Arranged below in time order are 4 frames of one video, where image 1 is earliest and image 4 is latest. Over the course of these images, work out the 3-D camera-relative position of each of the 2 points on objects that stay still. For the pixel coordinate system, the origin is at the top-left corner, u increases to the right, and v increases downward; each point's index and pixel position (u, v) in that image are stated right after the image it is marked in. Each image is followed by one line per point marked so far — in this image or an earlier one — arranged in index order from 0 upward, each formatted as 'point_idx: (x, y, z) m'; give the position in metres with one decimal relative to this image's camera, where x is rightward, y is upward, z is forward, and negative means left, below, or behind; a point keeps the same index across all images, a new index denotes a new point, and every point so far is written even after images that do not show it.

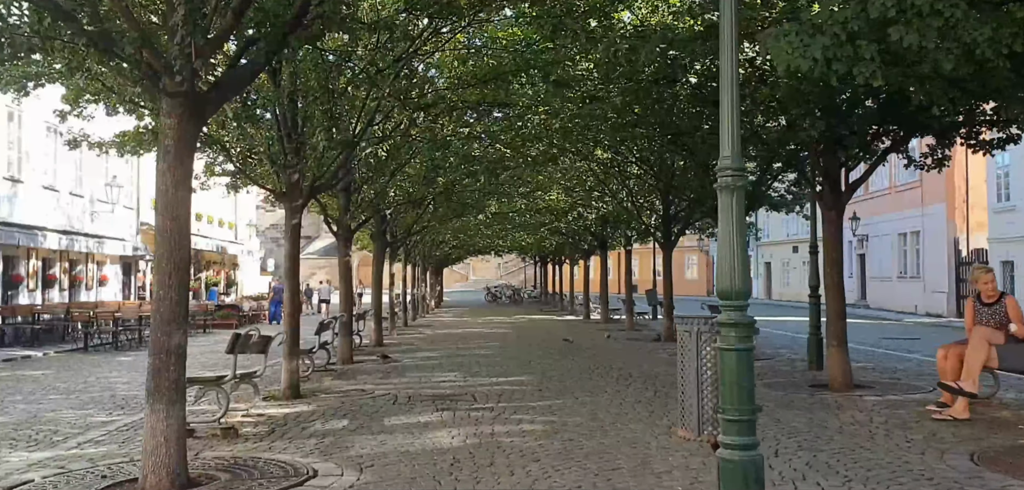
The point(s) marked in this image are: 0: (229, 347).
0: (-2.8, -1.0, +8.1) m
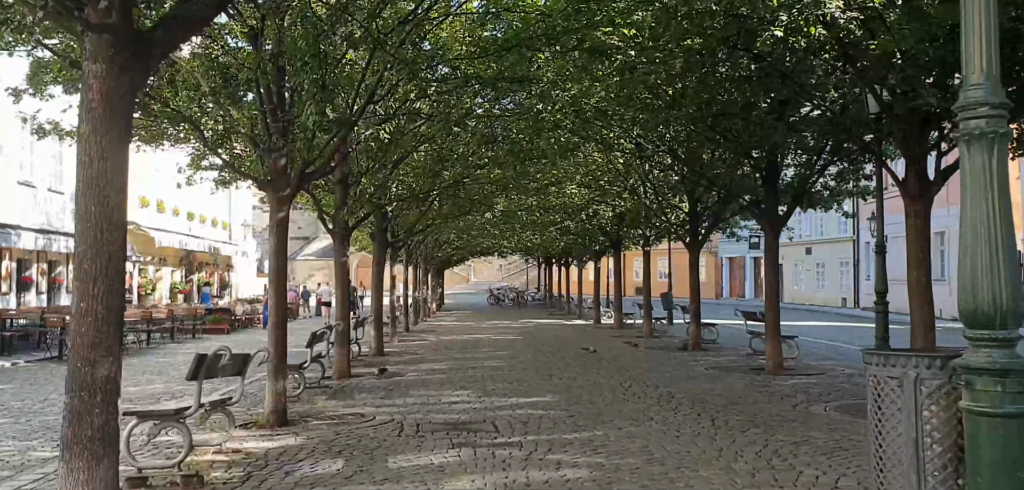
0: (-2.5, -1.0, +6.4) m
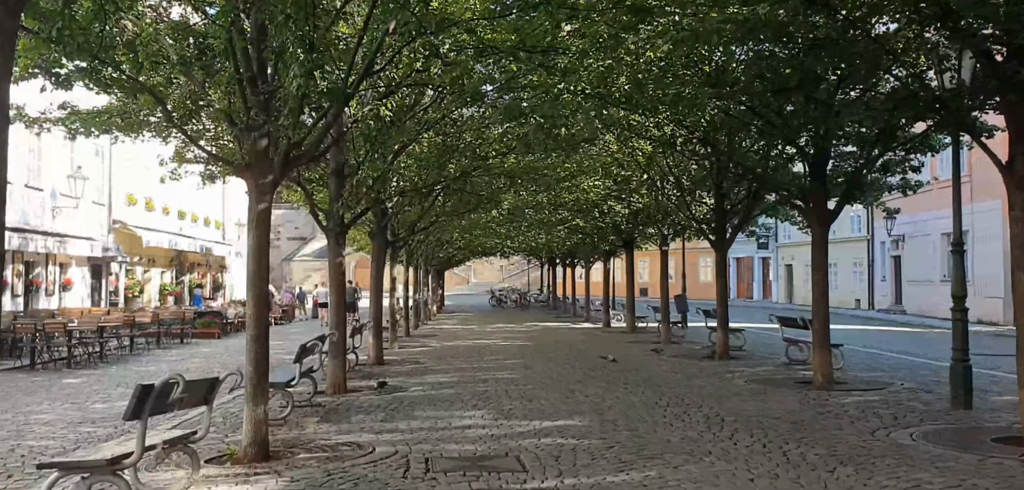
0: (-2.3, -1.0, +4.8) m
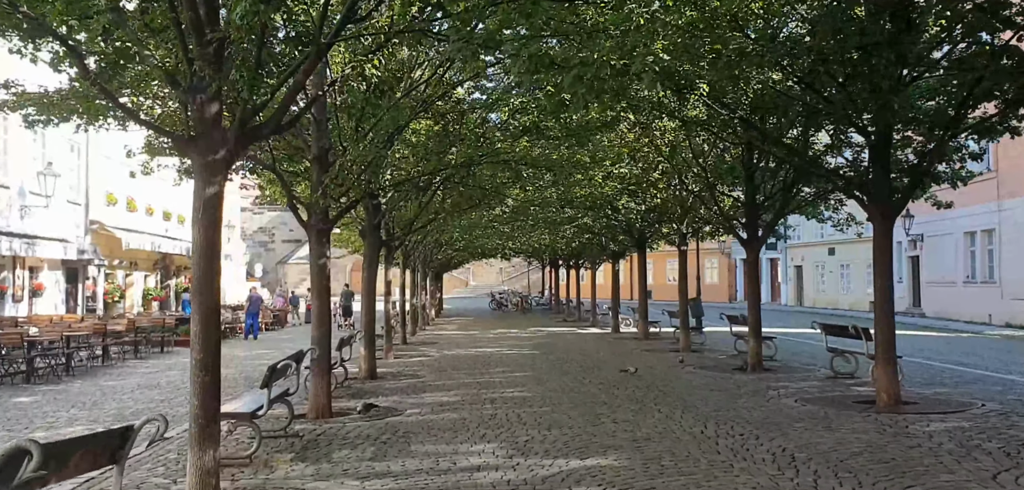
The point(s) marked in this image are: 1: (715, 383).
0: (-2.1, -0.9, +3.0) m
1: (+3.3, -2.3, +13.3) m
